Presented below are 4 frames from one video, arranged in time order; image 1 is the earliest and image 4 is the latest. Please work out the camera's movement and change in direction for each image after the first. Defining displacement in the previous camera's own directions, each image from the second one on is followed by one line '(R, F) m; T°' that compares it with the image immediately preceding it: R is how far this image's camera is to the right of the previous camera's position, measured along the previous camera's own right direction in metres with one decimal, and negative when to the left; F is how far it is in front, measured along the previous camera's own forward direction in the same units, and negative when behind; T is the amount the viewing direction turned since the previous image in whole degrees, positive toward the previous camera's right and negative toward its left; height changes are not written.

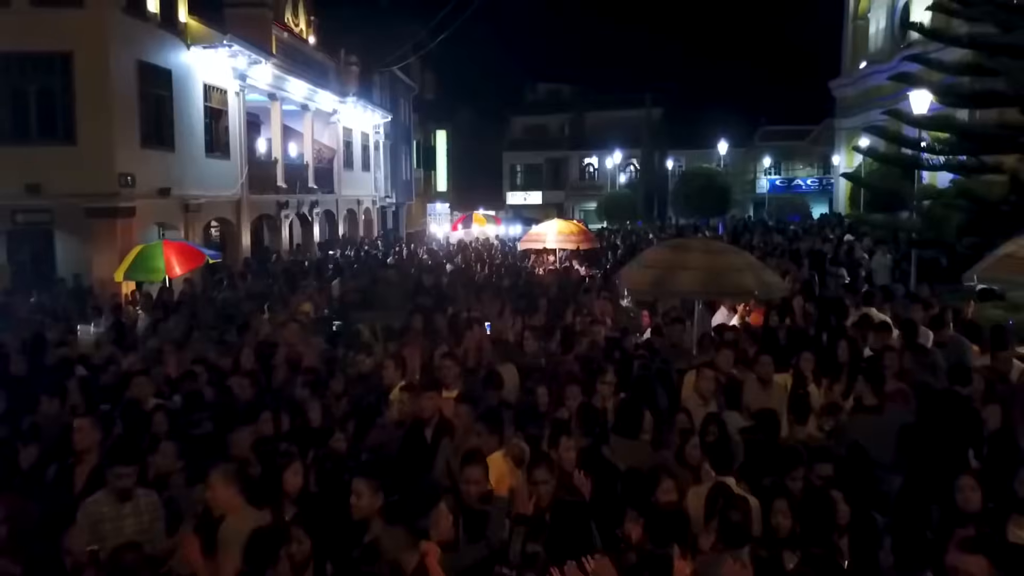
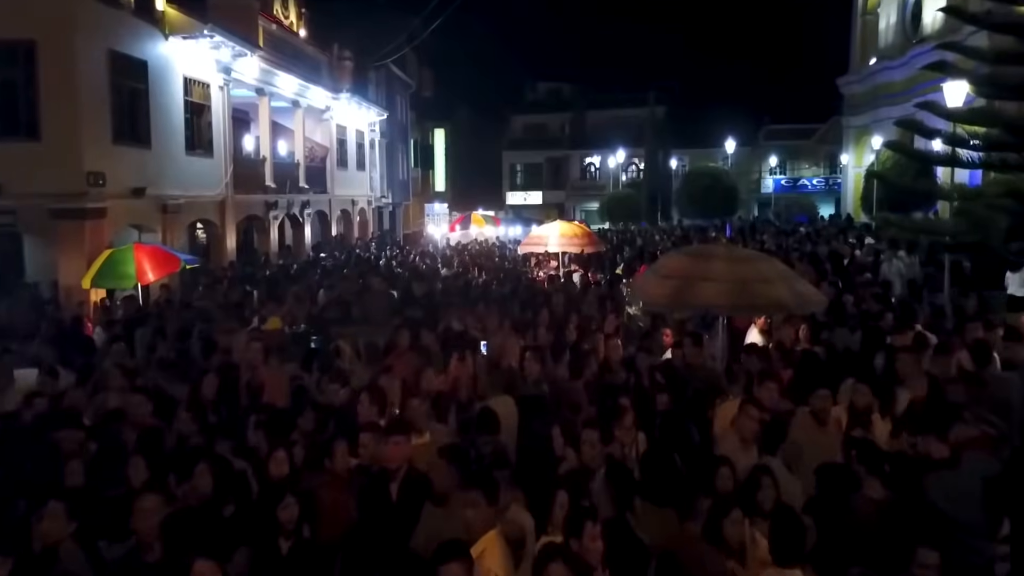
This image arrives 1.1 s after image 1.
(0.0, +1.2) m; 0°
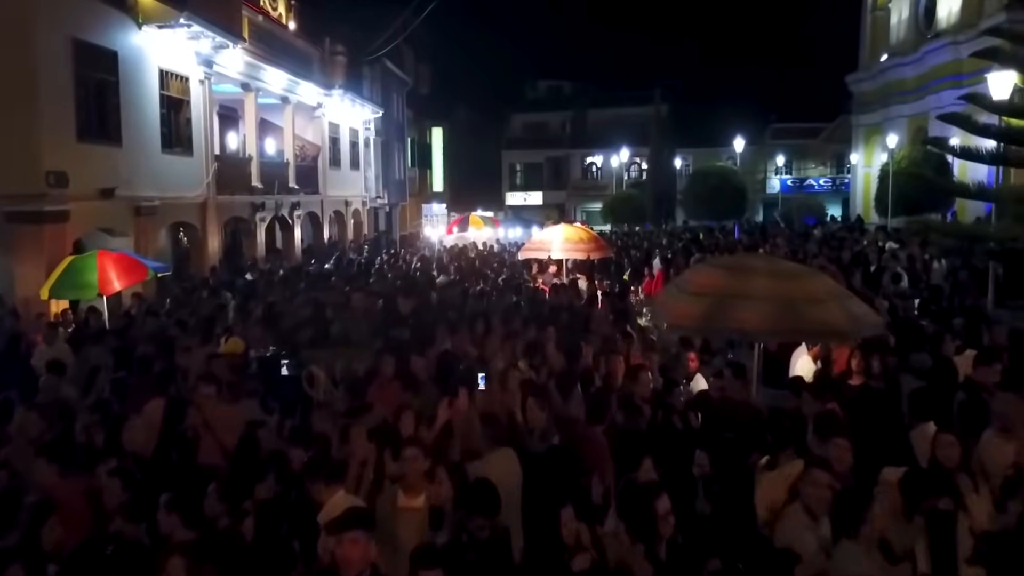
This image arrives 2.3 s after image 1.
(0.0, +1.3) m; 0°
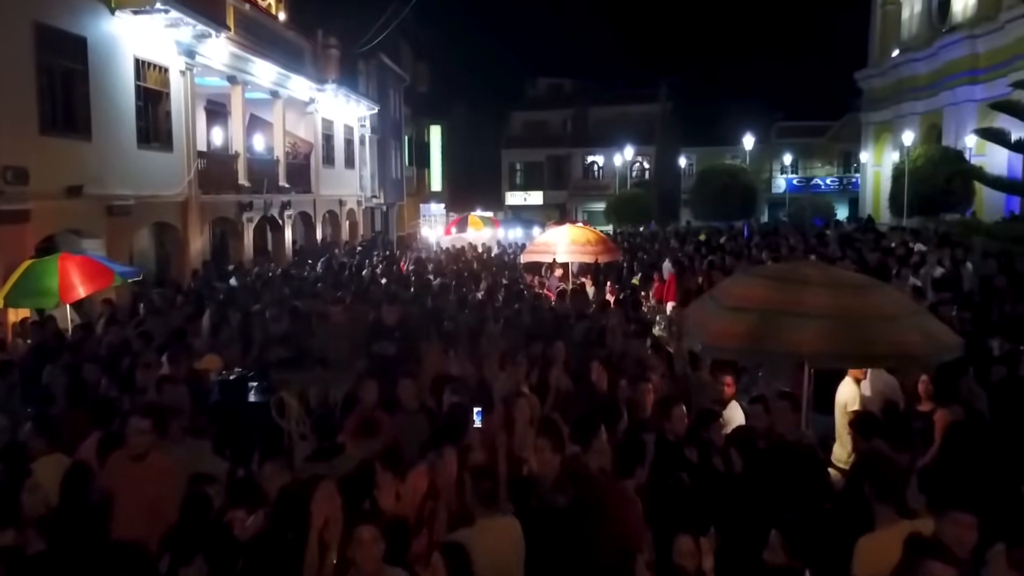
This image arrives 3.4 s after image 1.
(-0.1, +1.2) m; 0°
